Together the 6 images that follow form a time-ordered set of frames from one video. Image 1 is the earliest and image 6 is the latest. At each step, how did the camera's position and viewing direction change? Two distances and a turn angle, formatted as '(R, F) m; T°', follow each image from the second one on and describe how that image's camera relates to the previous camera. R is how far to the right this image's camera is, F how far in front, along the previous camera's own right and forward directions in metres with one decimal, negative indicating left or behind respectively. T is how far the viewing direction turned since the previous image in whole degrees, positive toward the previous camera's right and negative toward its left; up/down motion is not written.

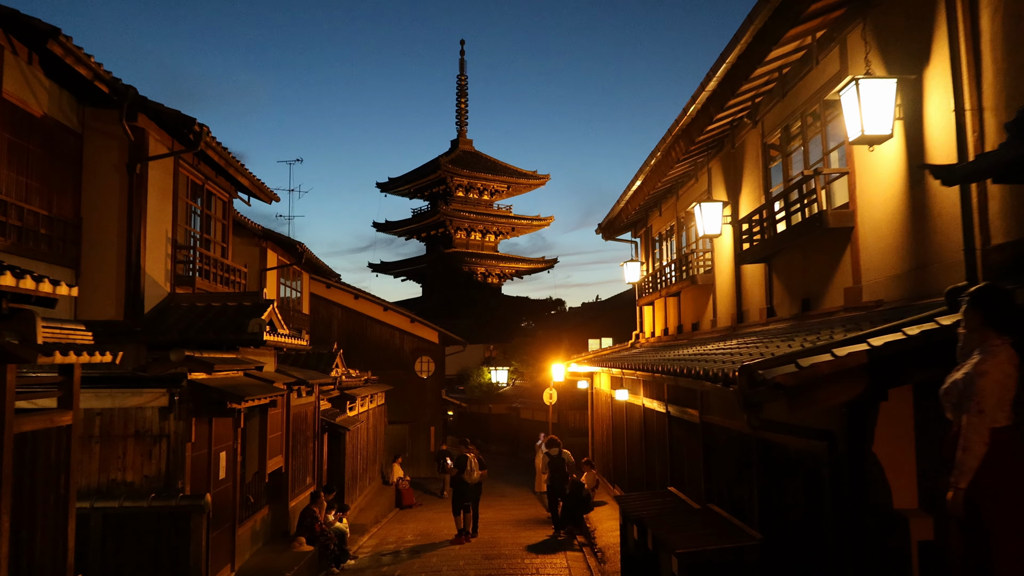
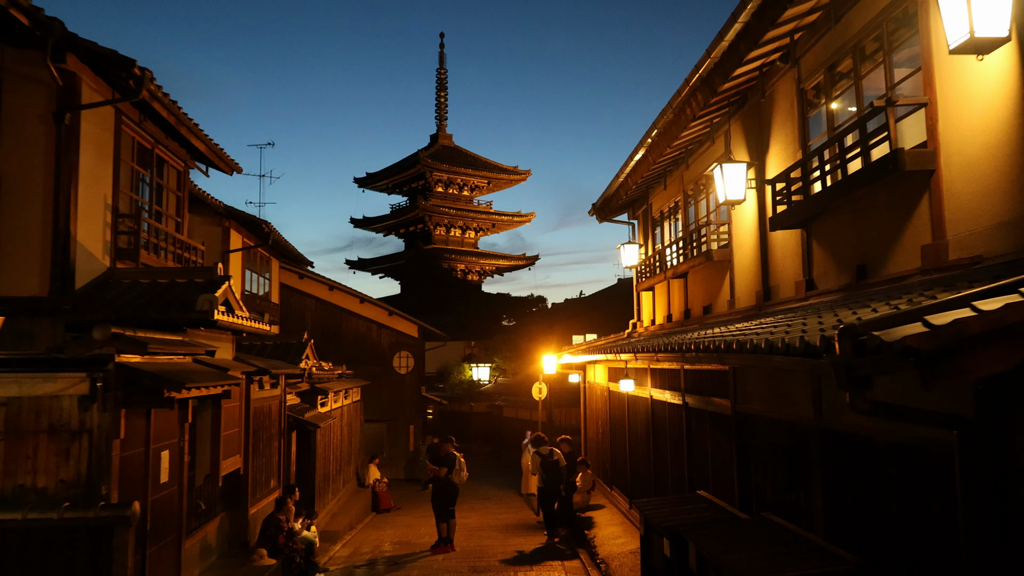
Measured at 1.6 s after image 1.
(-0.2, +1.5) m; +1°
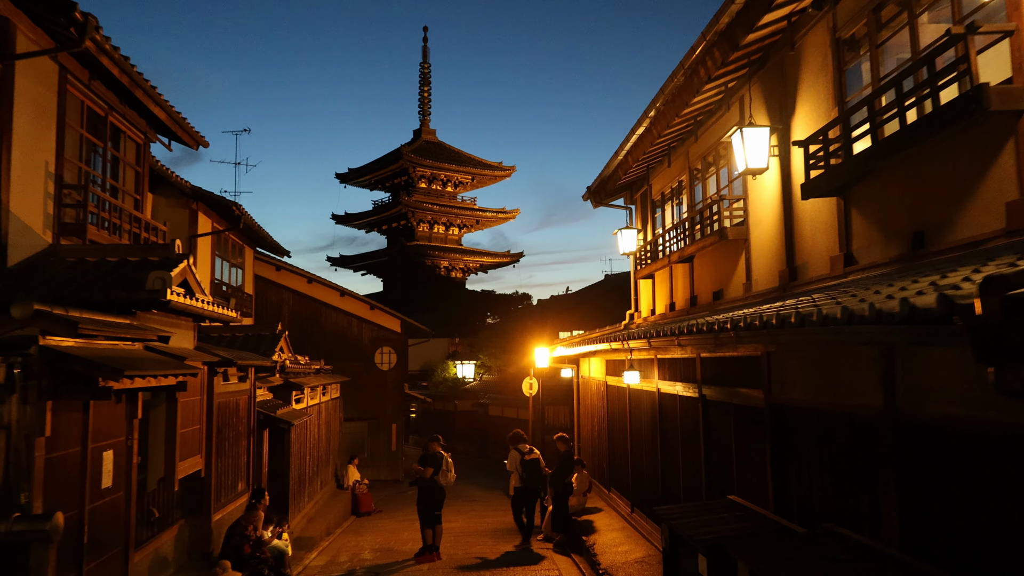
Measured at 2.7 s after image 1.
(-0.1, +1.1) m; +1°
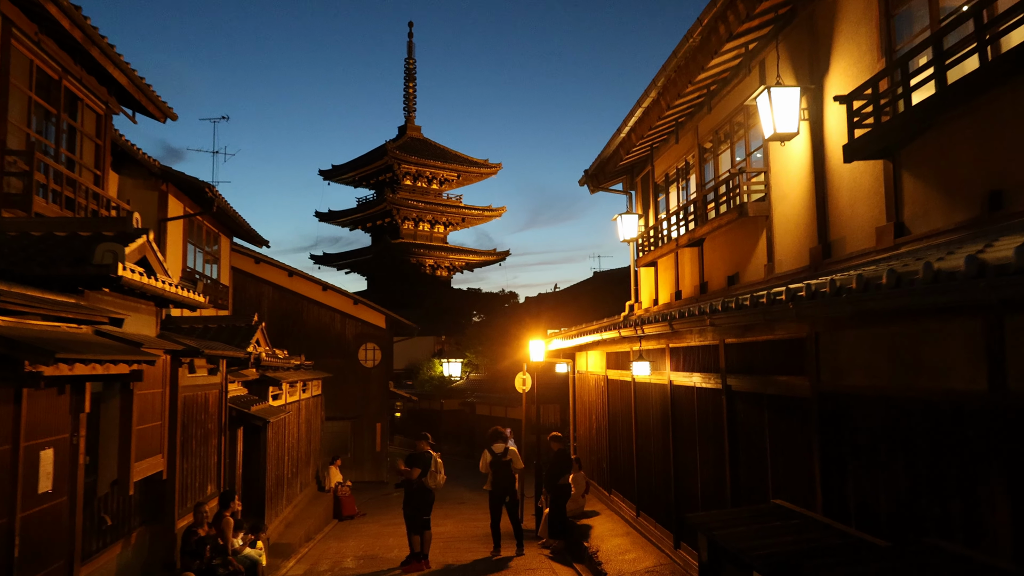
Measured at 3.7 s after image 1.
(-0.2, +0.9) m; +1°
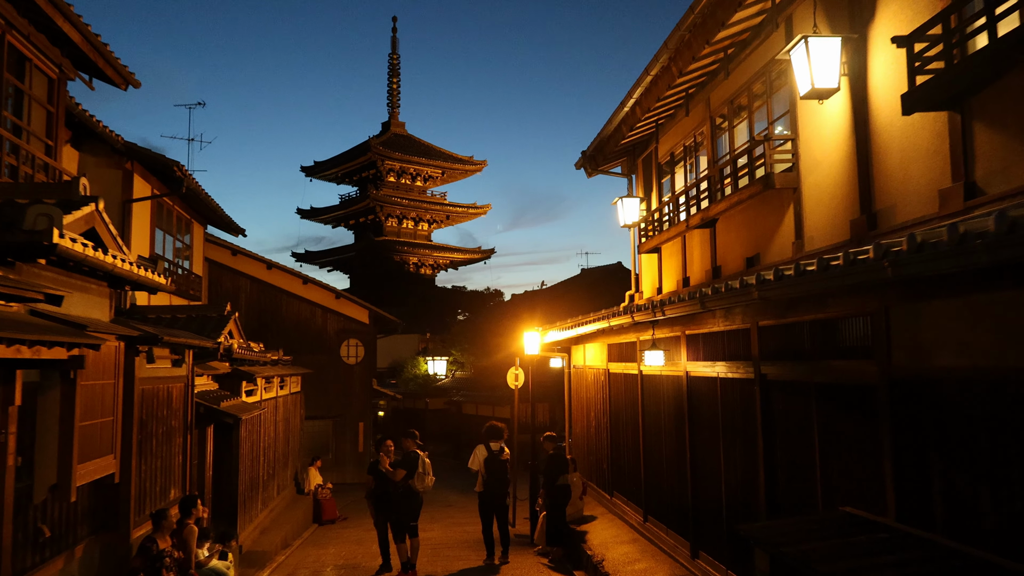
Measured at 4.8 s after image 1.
(-0.2, +1.0) m; +1°
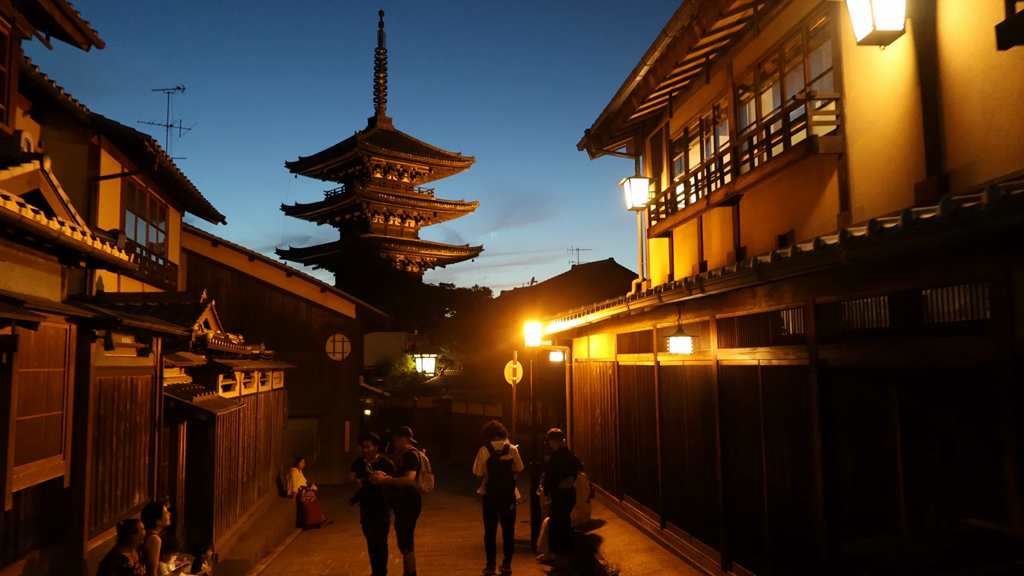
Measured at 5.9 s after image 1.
(-0.2, +1.0) m; +1°
